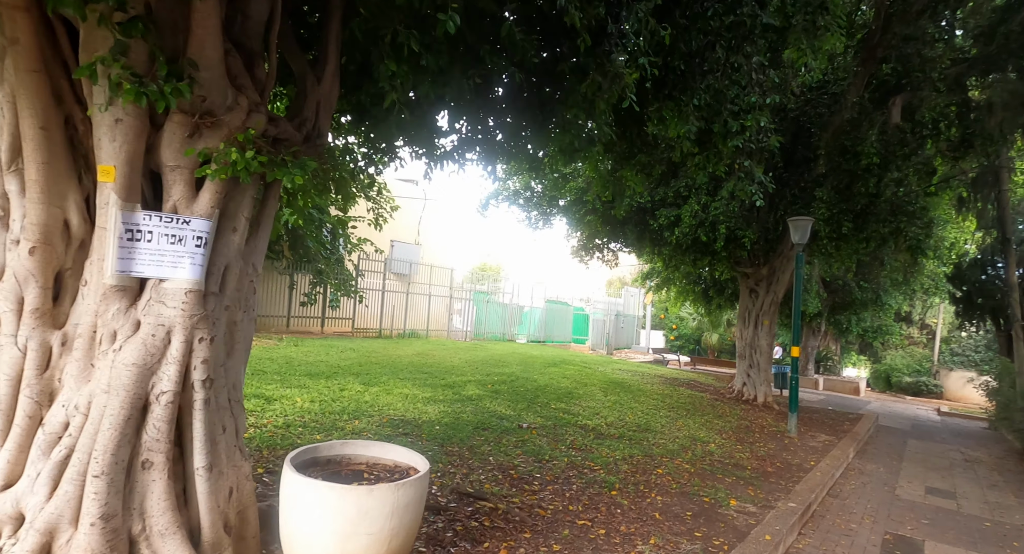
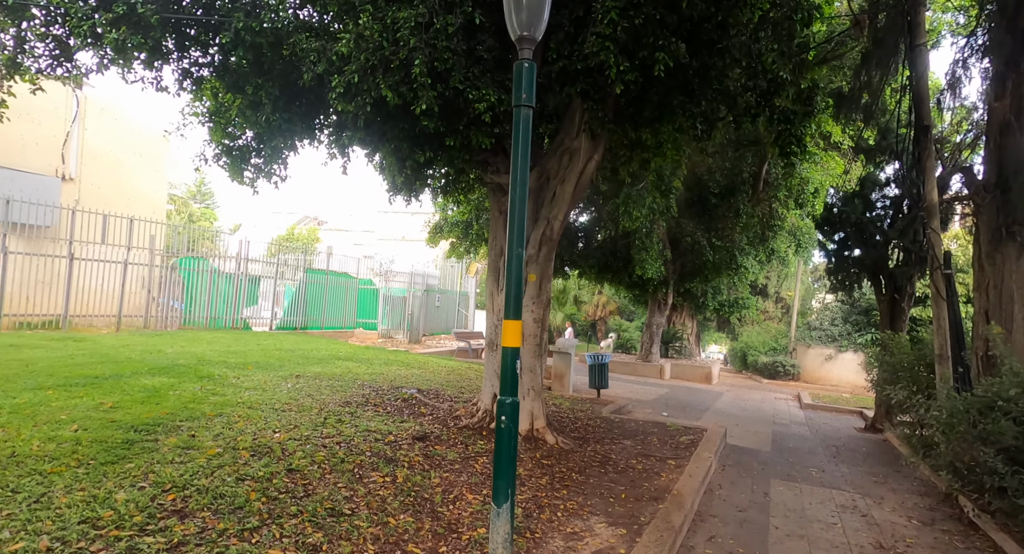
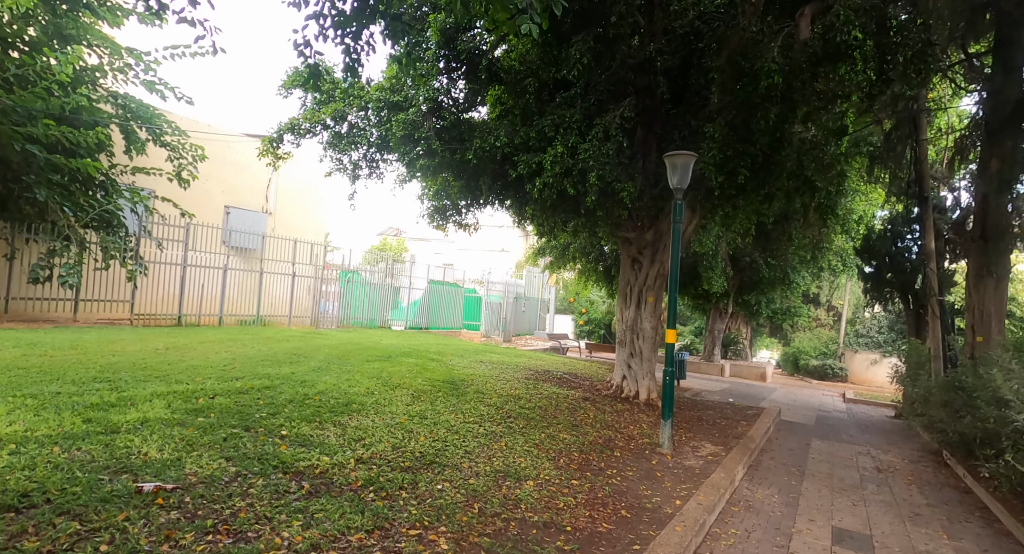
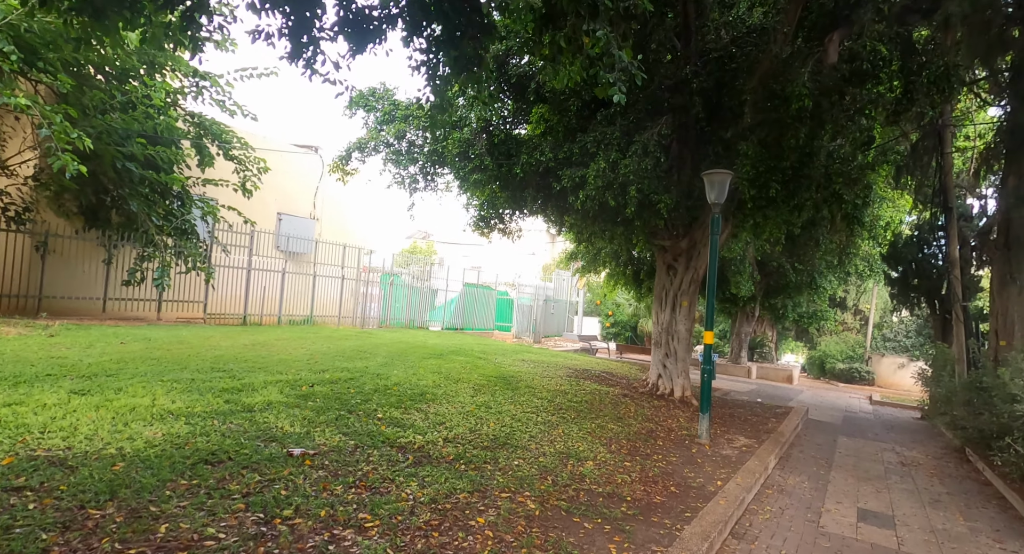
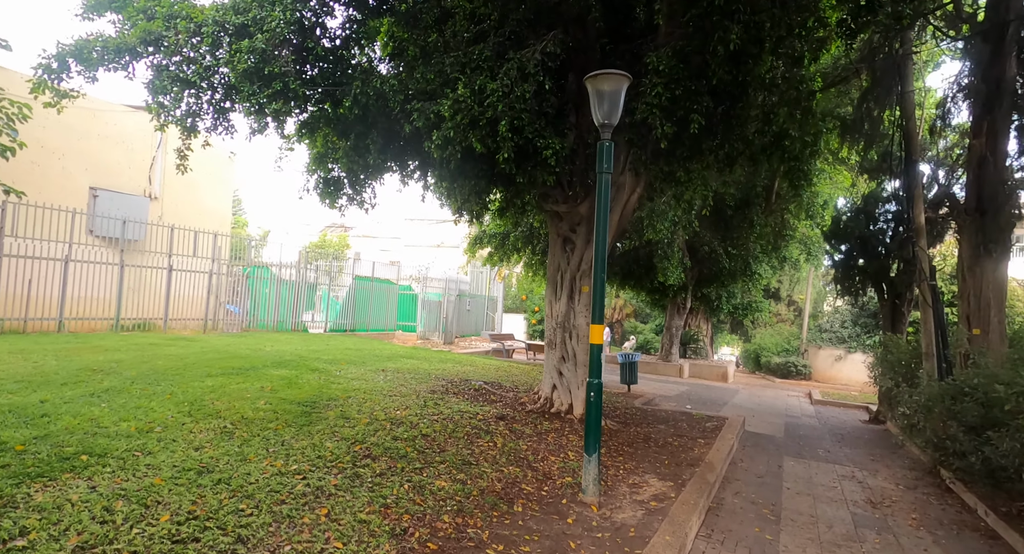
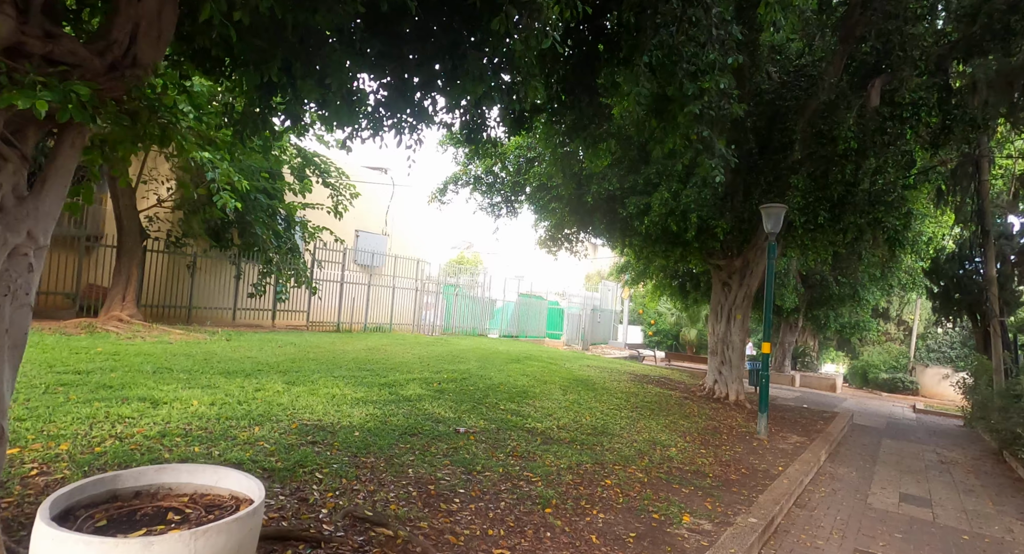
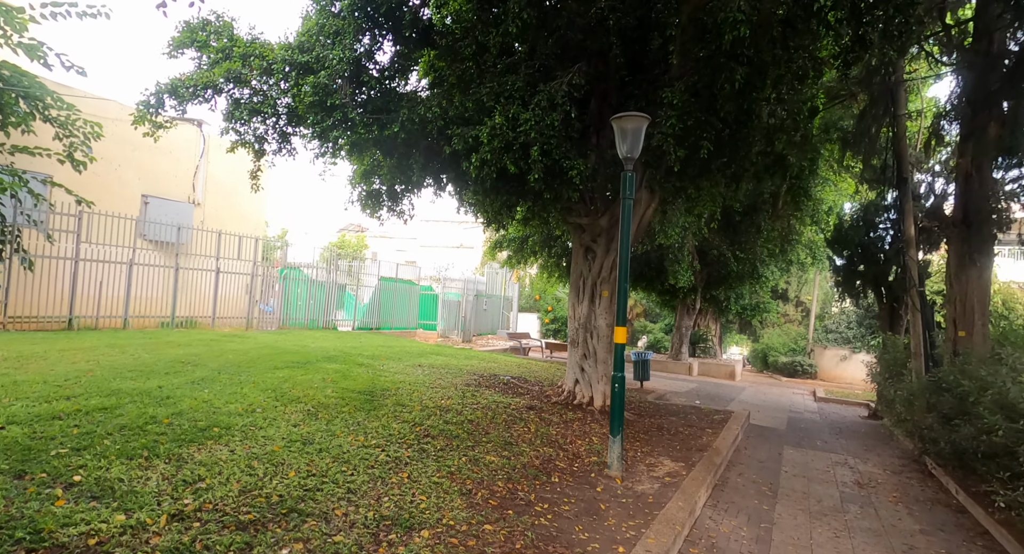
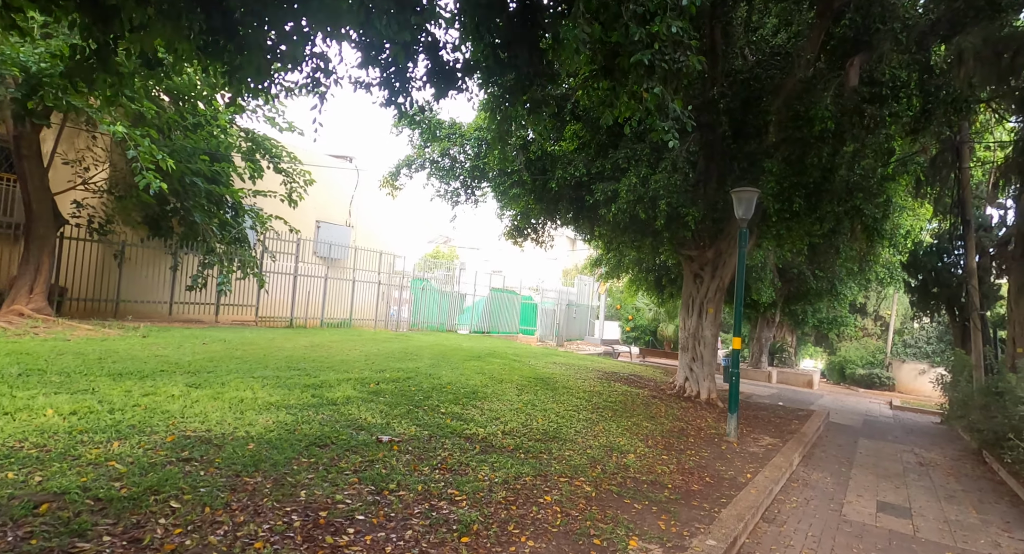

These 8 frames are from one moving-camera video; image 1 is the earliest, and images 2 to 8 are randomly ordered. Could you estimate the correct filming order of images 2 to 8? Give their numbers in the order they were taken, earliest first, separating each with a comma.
6, 8, 4, 3, 7, 5, 2
